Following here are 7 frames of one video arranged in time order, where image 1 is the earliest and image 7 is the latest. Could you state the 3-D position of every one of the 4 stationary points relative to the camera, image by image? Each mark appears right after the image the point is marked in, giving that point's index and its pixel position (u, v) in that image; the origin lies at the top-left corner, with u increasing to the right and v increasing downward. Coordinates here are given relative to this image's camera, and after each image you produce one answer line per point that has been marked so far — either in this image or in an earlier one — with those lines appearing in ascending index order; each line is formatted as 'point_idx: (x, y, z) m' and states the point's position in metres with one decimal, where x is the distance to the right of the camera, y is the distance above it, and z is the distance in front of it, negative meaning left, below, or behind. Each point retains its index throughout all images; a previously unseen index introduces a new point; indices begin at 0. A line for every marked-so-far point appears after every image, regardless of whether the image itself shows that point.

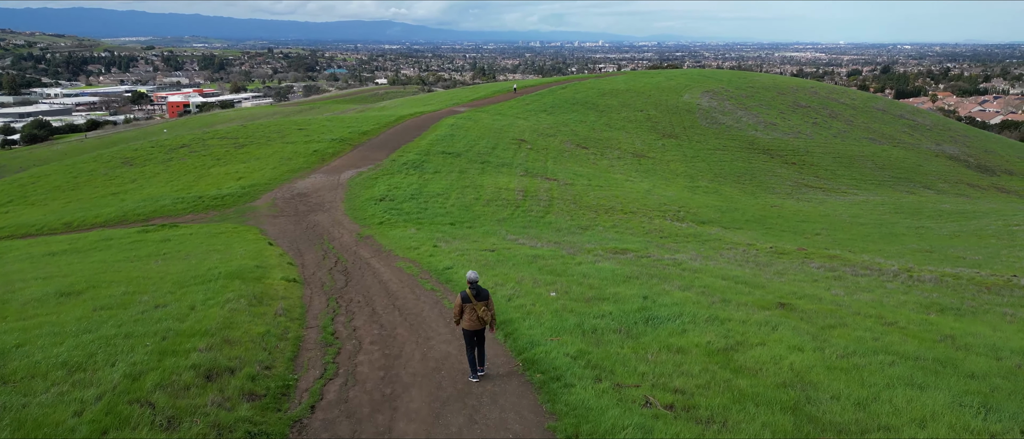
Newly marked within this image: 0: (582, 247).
0: (+1.9, -0.7, +19.7) m
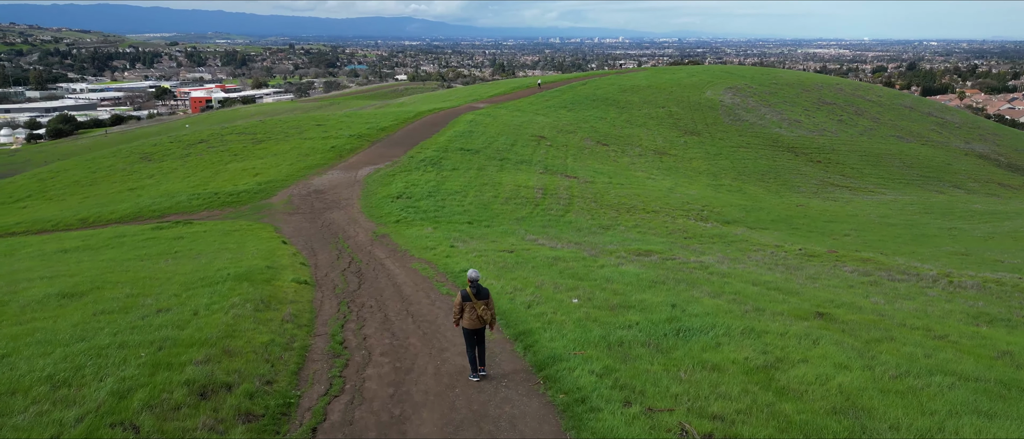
0: (+2.4, -0.7, +19.0) m
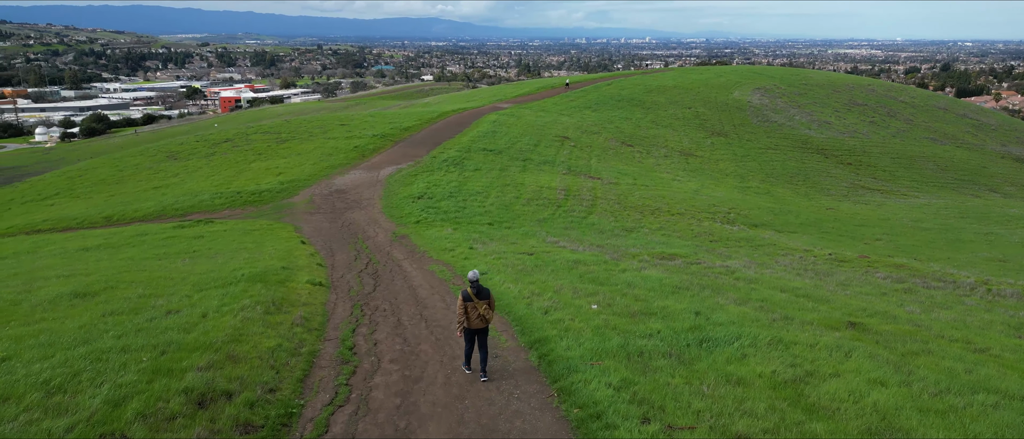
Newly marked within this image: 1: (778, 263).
0: (+2.9, -0.8, +18.6) m
1: (+7.2, -1.2, +19.4) m
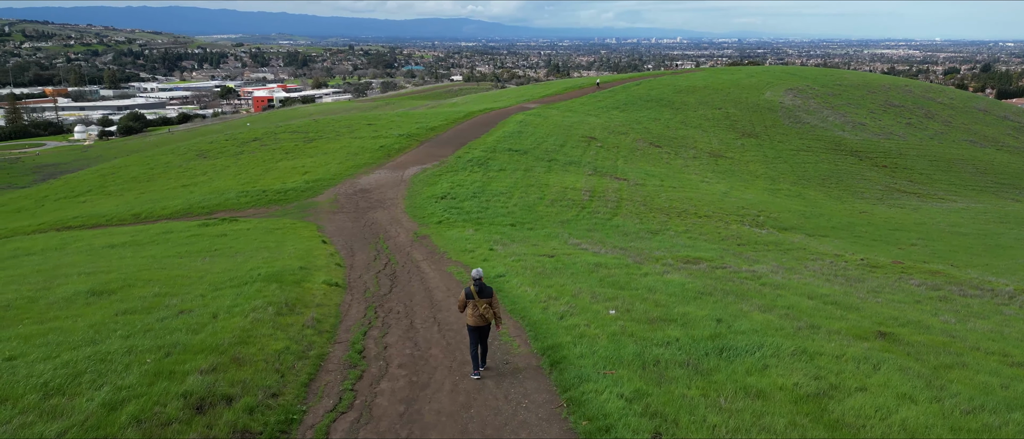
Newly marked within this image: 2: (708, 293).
0: (+3.5, -0.9, +18.2) m
1: (+7.7, -1.3, +18.9) m
2: (+3.4, -1.3, +12.4) m
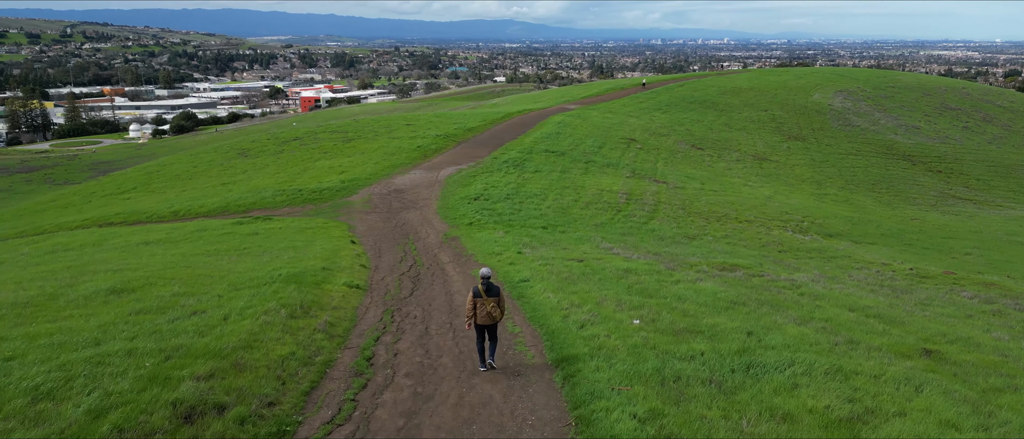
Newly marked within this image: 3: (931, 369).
0: (+4.2, -1.0, +17.6) m
1: (+8.5, -1.5, +18.0) m
2: (+3.8, -1.4, +11.9) m
3: (+4.9, -1.8, +8.5) m
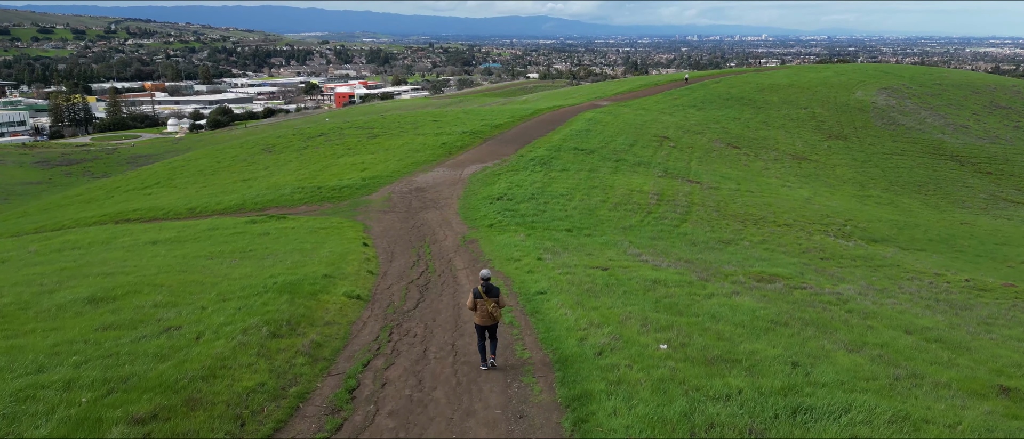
0: (+4.6, -1.1, +16.3) m
1: (+9.0, -1.6, +16.5) m
2: (+4.0, -1.5, +10.6) m
3: (+5.0, -1.9, +7.2) m
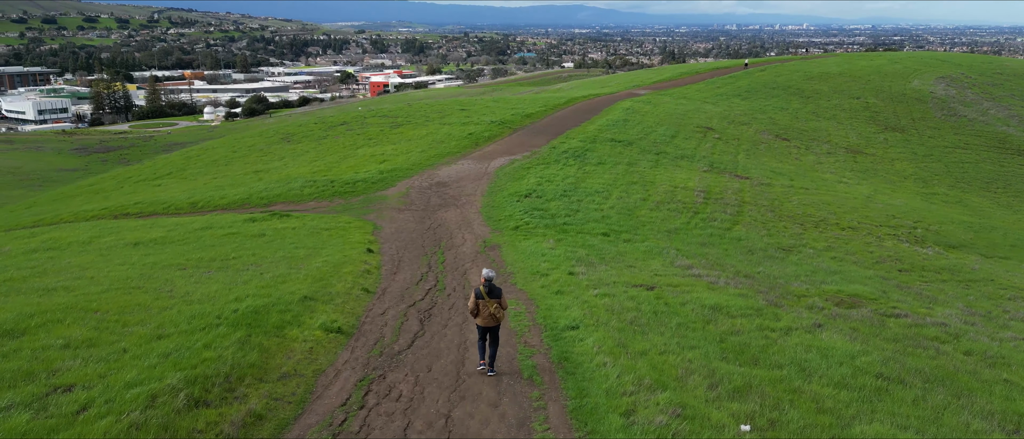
0: (+5.1, -1.3, +13.6) m
1: (+9.5, -1.8, +13.6) m
2: (+4.2, -1.7, +7.9) m
3: (+5.1, -2.2, +4.4) m
